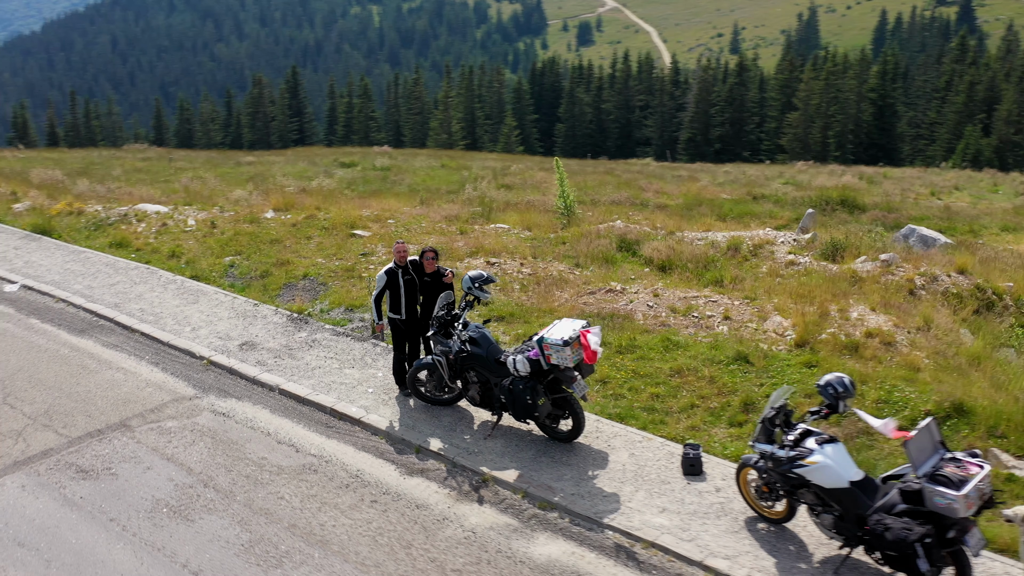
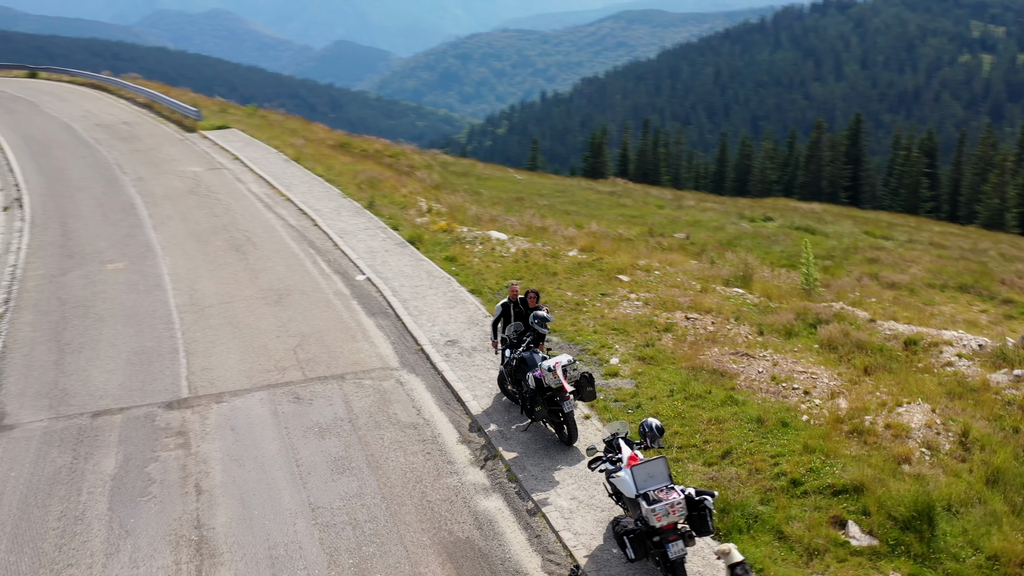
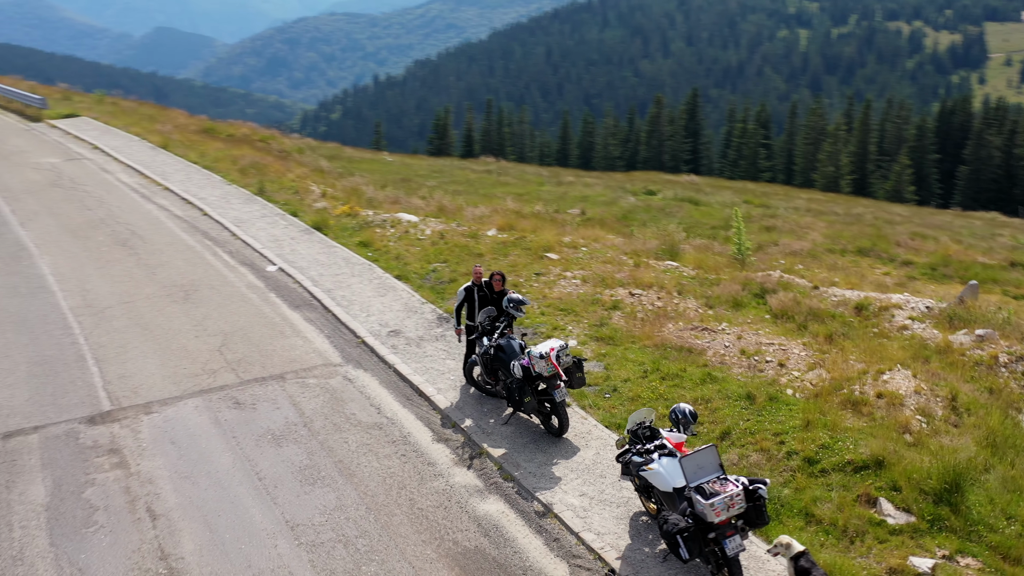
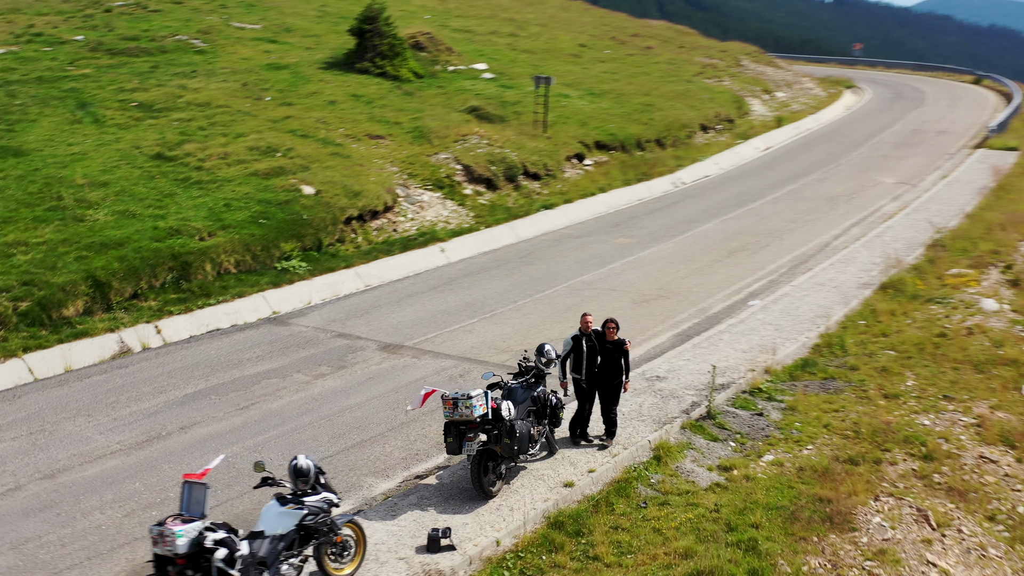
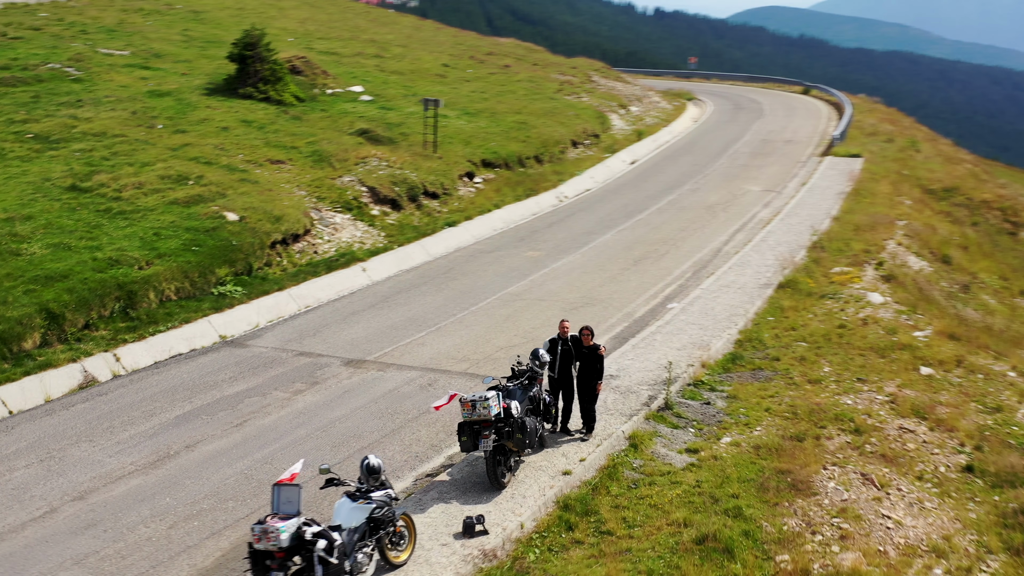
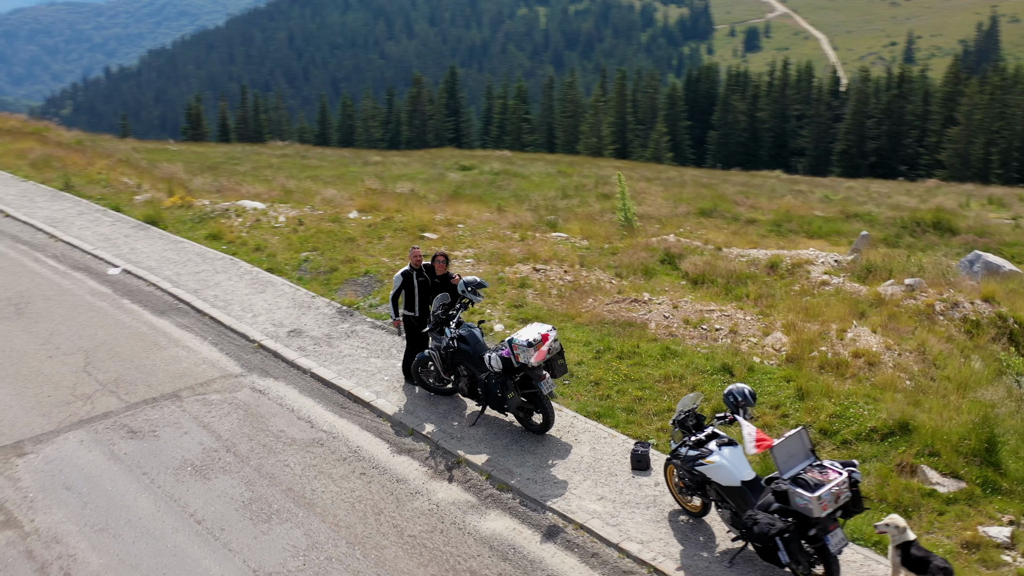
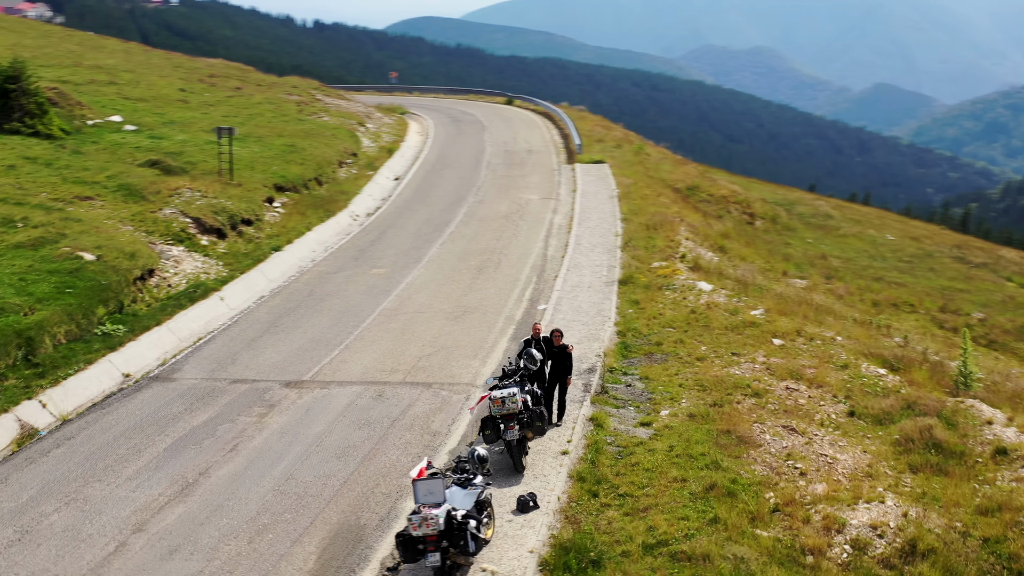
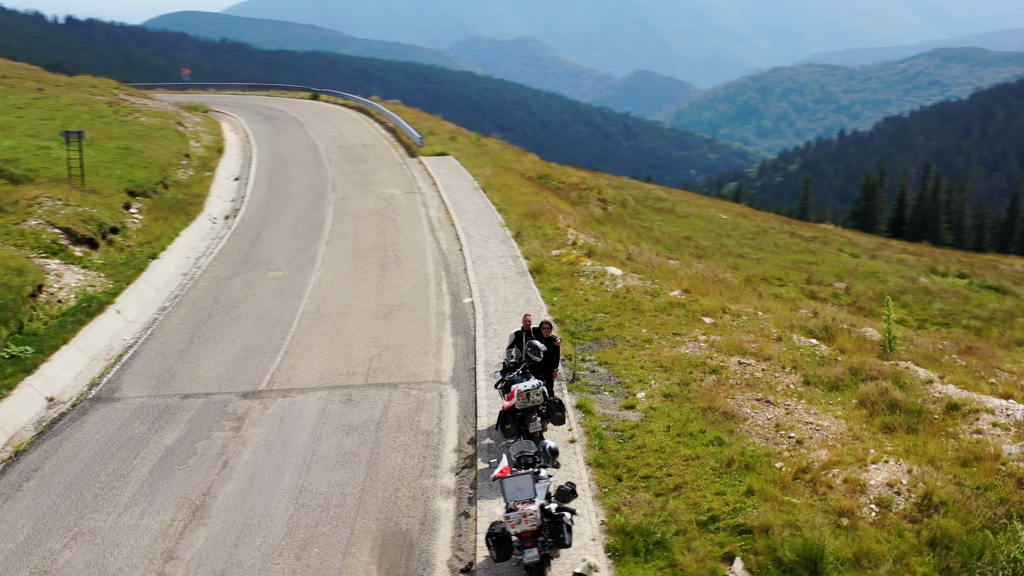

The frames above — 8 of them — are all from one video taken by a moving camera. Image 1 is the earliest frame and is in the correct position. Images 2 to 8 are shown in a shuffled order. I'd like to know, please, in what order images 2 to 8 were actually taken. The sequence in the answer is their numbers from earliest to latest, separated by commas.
6, 3, 2, 8, 7, 5, 4
